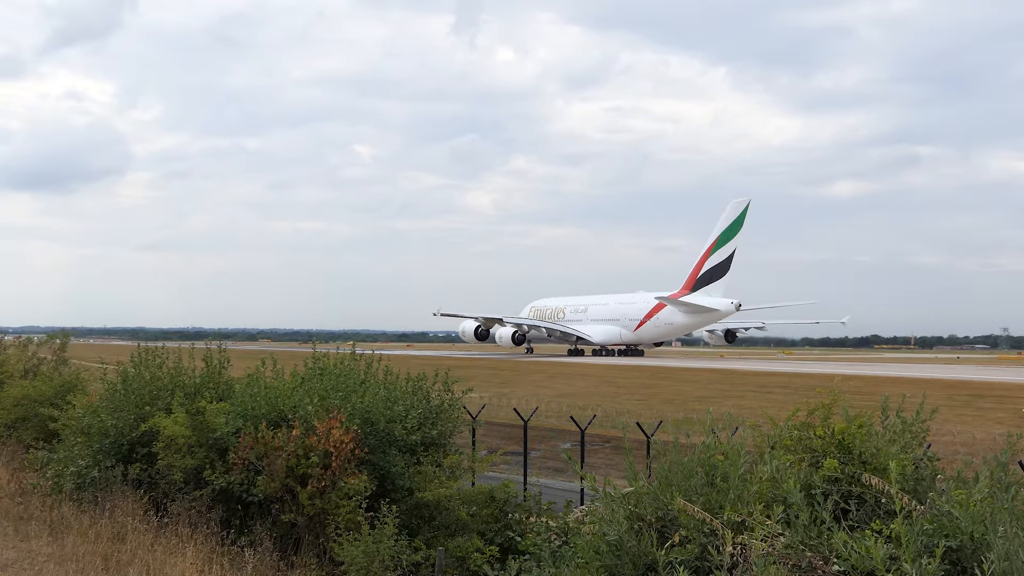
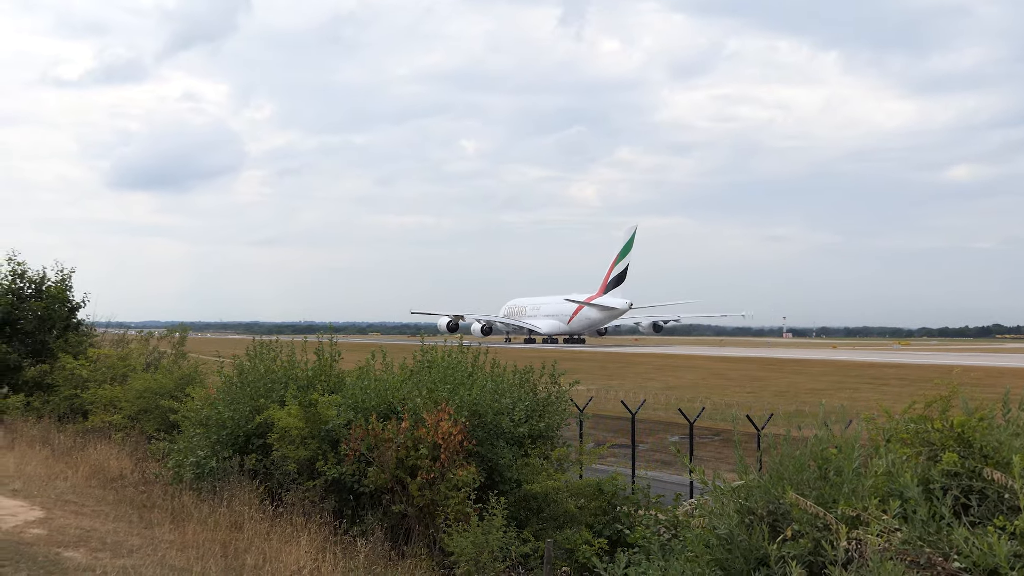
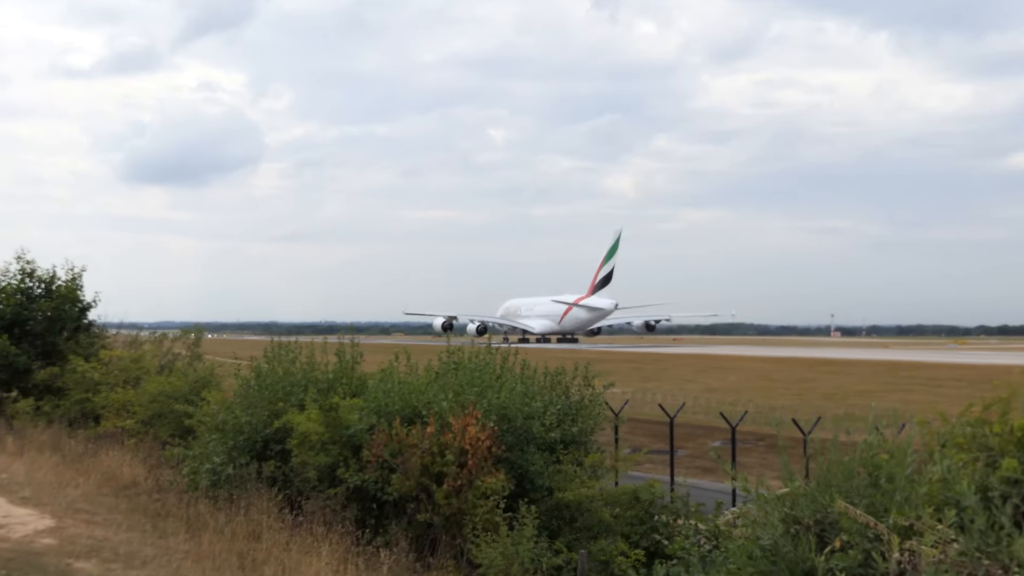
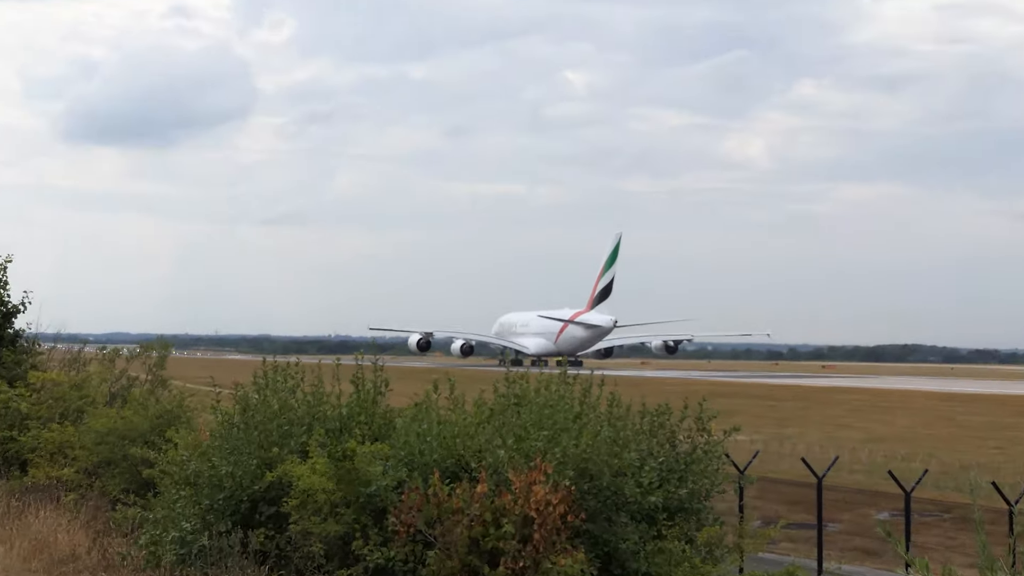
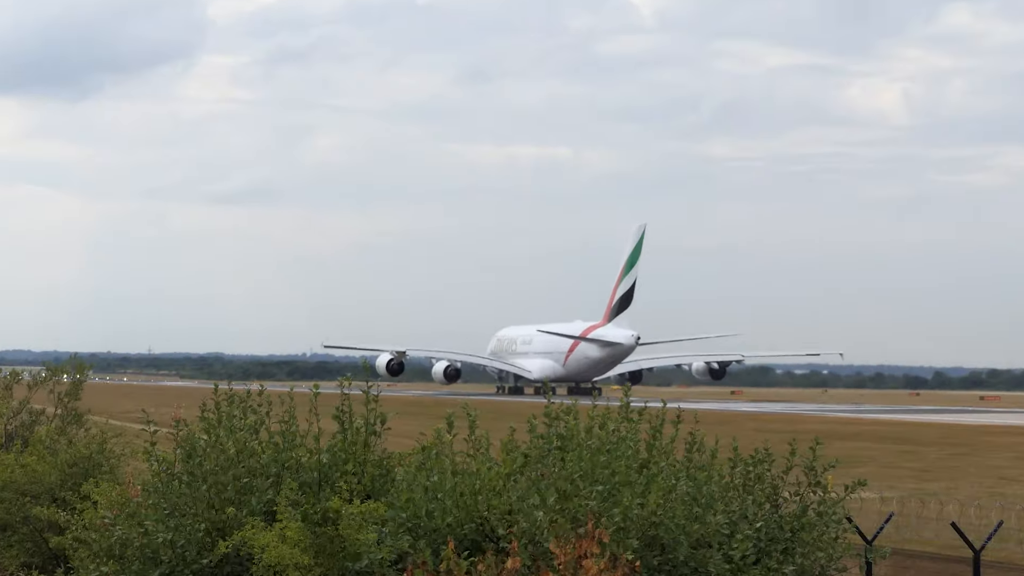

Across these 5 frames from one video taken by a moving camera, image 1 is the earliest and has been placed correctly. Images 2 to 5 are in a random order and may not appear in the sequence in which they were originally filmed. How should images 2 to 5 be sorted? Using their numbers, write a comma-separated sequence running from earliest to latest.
2, 3, 4, 5
